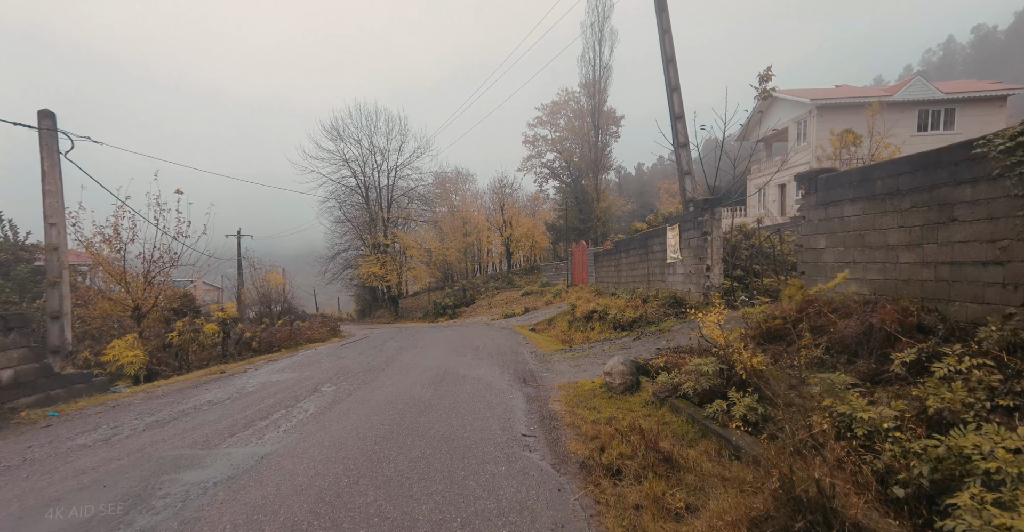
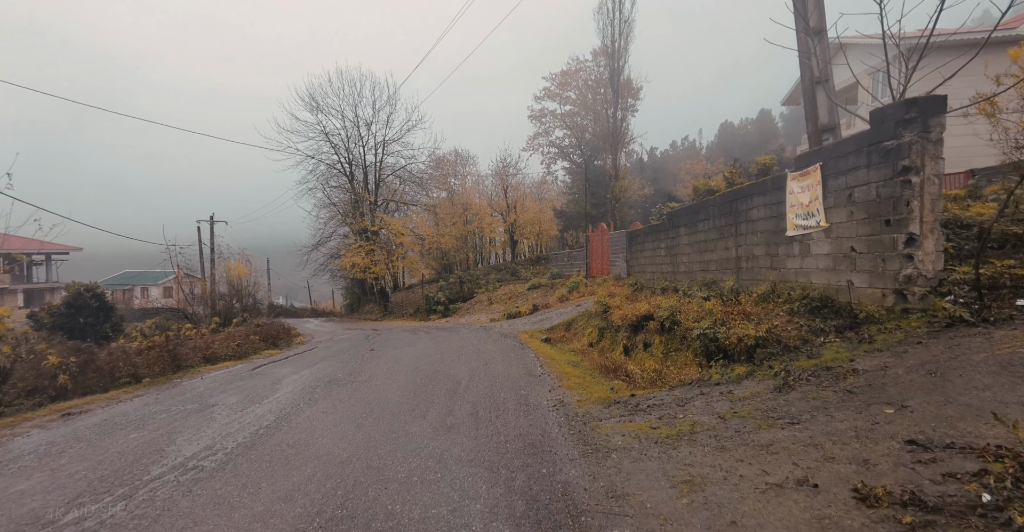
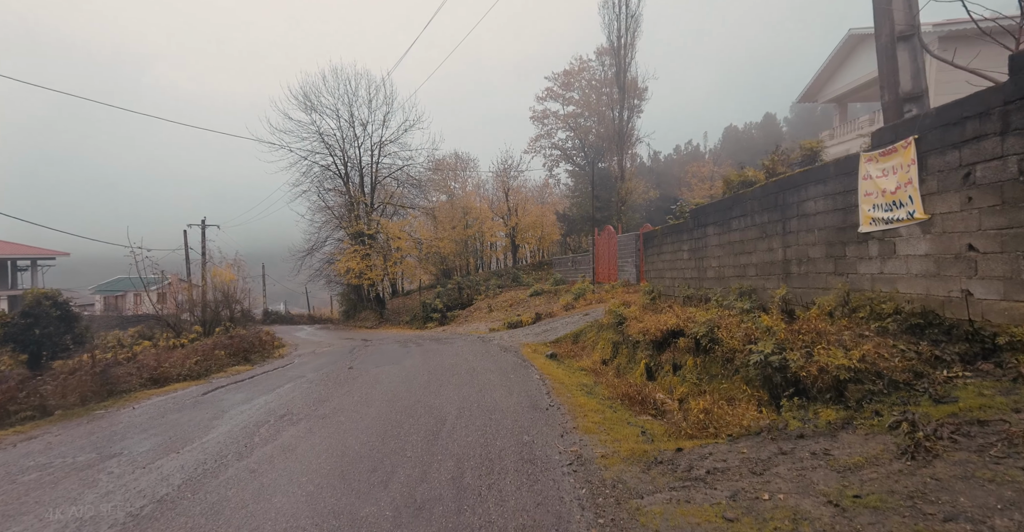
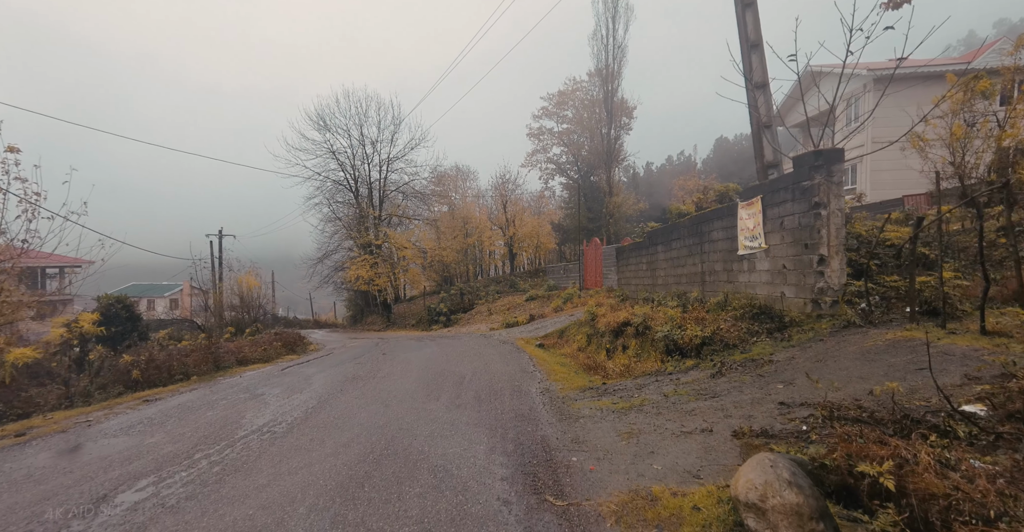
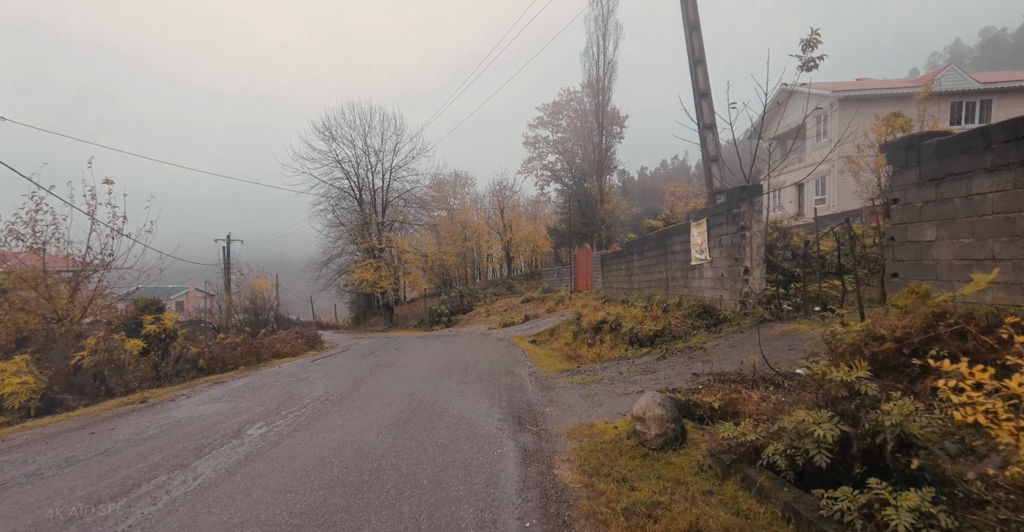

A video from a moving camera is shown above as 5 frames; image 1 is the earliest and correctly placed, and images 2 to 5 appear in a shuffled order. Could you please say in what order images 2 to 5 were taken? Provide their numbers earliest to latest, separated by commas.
5, 4, 2, 3
